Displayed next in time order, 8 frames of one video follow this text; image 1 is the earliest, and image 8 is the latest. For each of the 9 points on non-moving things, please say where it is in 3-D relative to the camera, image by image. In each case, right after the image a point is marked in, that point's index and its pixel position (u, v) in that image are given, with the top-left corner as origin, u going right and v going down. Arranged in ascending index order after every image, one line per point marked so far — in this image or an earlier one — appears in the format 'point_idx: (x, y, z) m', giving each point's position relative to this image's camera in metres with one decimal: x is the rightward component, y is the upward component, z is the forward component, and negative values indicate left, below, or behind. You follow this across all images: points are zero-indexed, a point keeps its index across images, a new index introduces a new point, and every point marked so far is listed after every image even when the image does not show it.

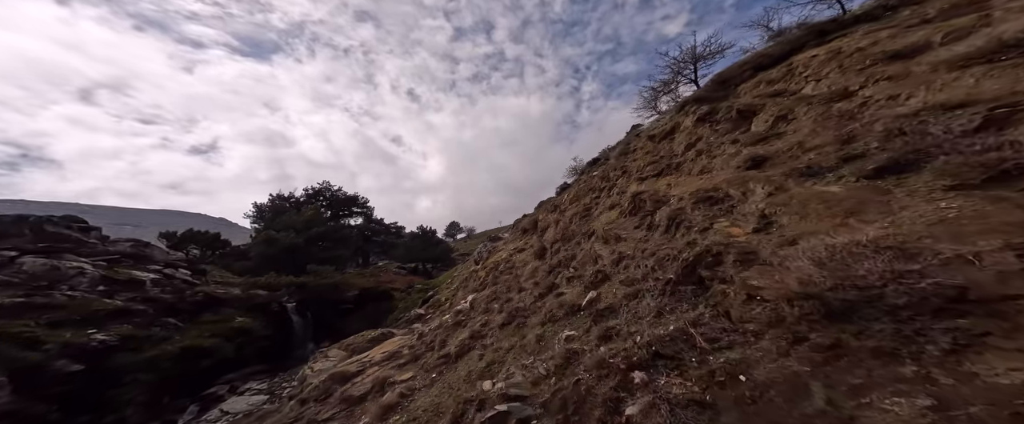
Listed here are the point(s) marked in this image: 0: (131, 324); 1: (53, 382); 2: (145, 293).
0: (-18.6, -5.1, +17.7) m
1: (-17.4, -6.3, +13.4) m
2: (-20.9, -4.1, +20.6) m
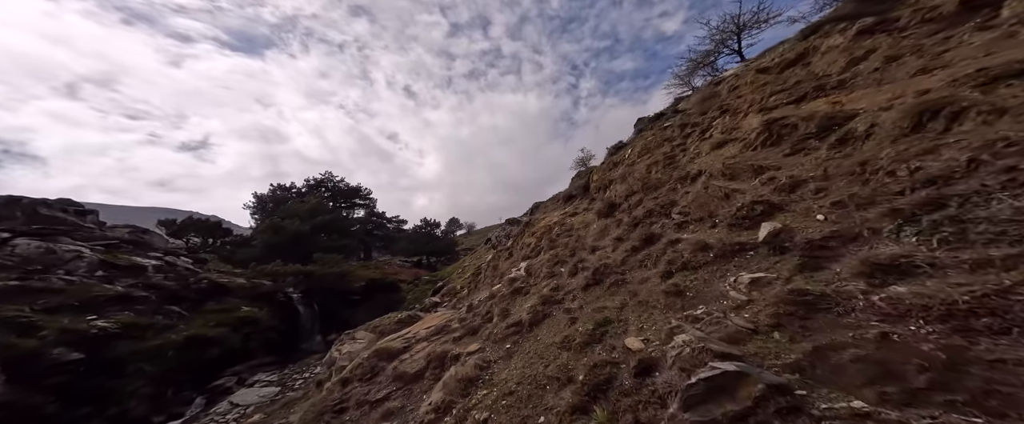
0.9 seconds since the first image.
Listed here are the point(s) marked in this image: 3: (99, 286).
0: (-18.3, -4.6, +17.3) m
1: (-17.1, -5.9, +13.1) m
2: (-20.6, -3.5, +20.2) m
3: (-20.5, -3.5, +17.9) m
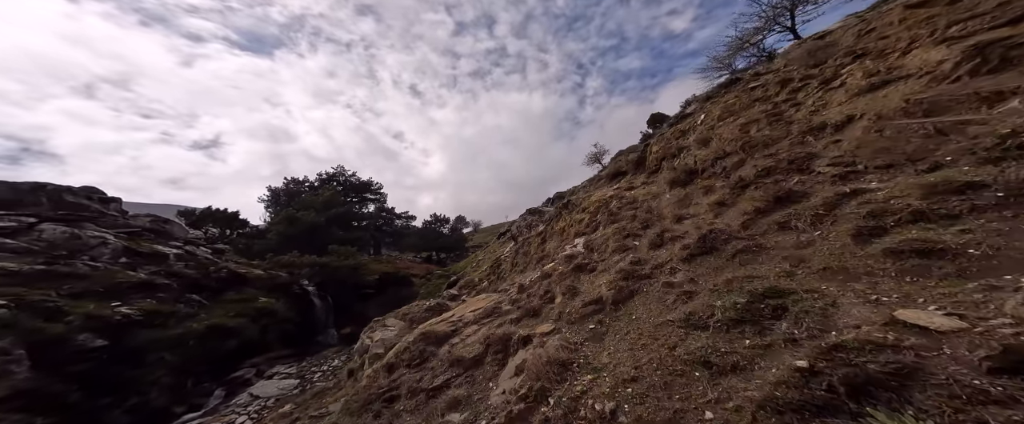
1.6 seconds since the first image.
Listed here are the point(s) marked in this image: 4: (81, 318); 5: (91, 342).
0: (-17.6, -4.2, +17.6) m
1: (-16.5, -5.5, +13.3) m
2: (-19.8, -3.1, +20.5) m
3: (-19.7, -3.0, +18.2) m
4: (-17.2, -4.2, +14.3) m
5: (-16.3, -5.0, +13.8) m
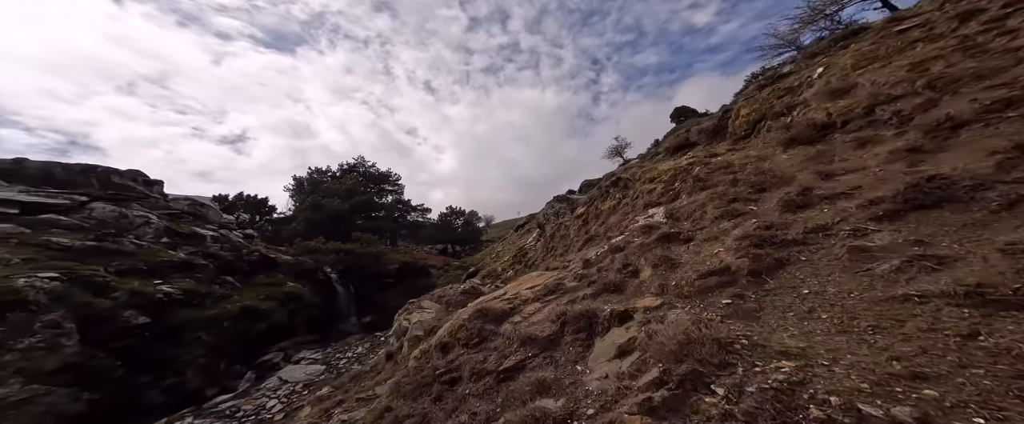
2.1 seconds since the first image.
0: (-16.4, -3.4, +18.1) m
1: (-15.5, -4.9, +13.8) m
2: (-18.5, -2.2, +21.2) m
3: (-18.5, -2.2, +18.8) m
4: (-16.2, -3.5, +14.8) m
5: (-15.4, -4.4, +14.3) m
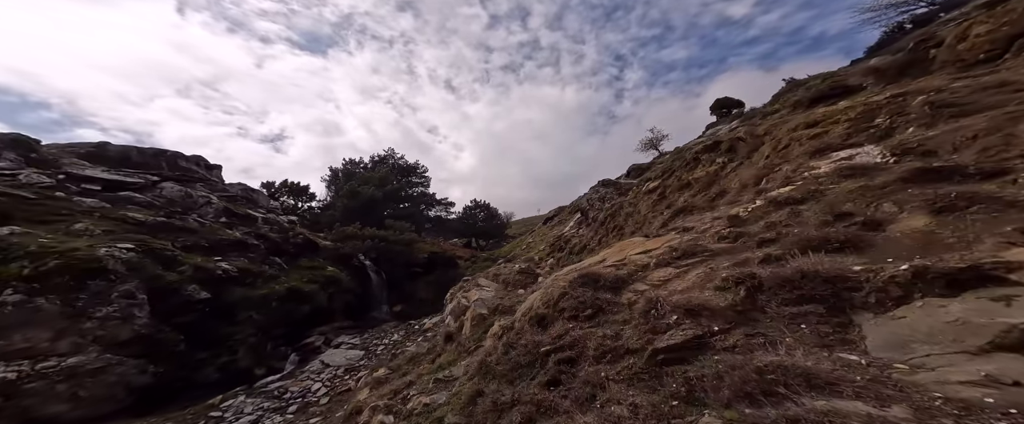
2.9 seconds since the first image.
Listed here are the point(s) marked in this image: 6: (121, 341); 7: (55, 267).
0: (-14.4, -2.7, +18.8) m
1: (-13.8, -4.2, +14.4) m
2: (-16.3, -1.4, +21.9) m
3: (-16.4, -1.4, +19.6) m
4: (-14.4, -2.8, +15.4) m
5: (-13.6, -3.7, +14.9) m
6: (-18.5, -6.1, +16.4) m
7: (-21.5, -2.4, +16.5) m
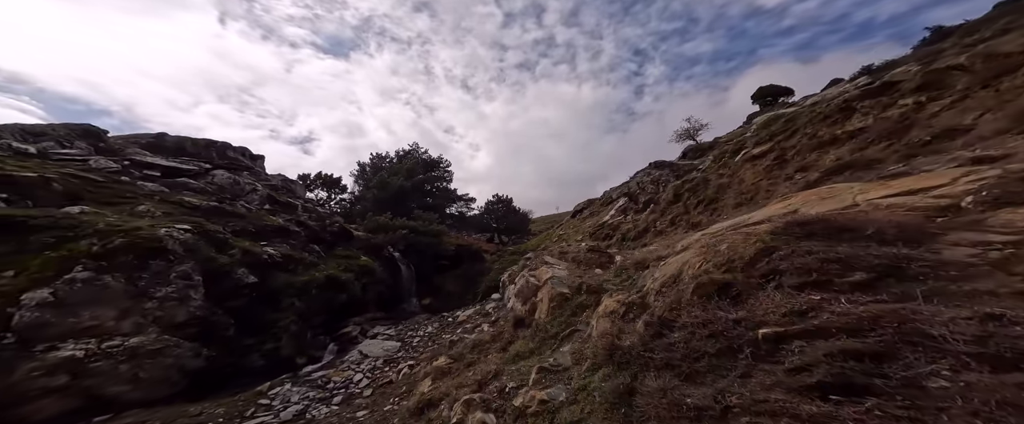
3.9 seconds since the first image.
0: (-12.0, -2.0, +18.7) m
1: (-11.7, -3.5, +14.4) m
2: (-13.7, -0.7, +22.0) m
3: (-14.0, -0.7, +19.7) m
4: (-12.3, -2.1, +15.4) m
5: (-11.5, -3.0, +14.8) m
6: (-16.3, -5.4, +16.7) m
7: (-19.2, -1.7, +17.0) m
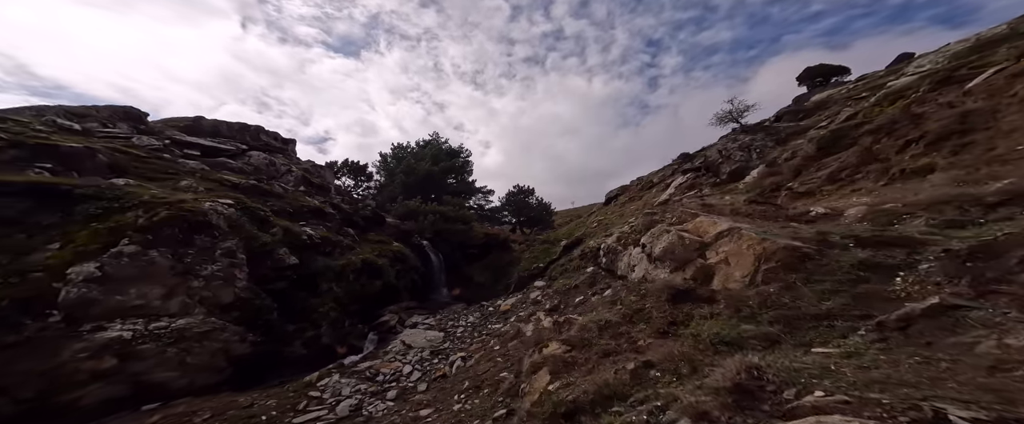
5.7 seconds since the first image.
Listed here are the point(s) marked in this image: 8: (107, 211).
0: (-8.7, -0.7, +17.3) m
1: (-8.7, -2.3, +12.9) m
2: (-10.1, +0.7, +20.6) m
3: (-10.6, +0.6, +18.3) m
4: (-9.1, -0.9, +14.0) m
5: (-8.4, -1.8, +13.4) m
6: (-13.1, -4.2, +15.5) m
7: (-16.0, -0.4, +15.9) m
8: (-18.4, 0.0, +15.9) m
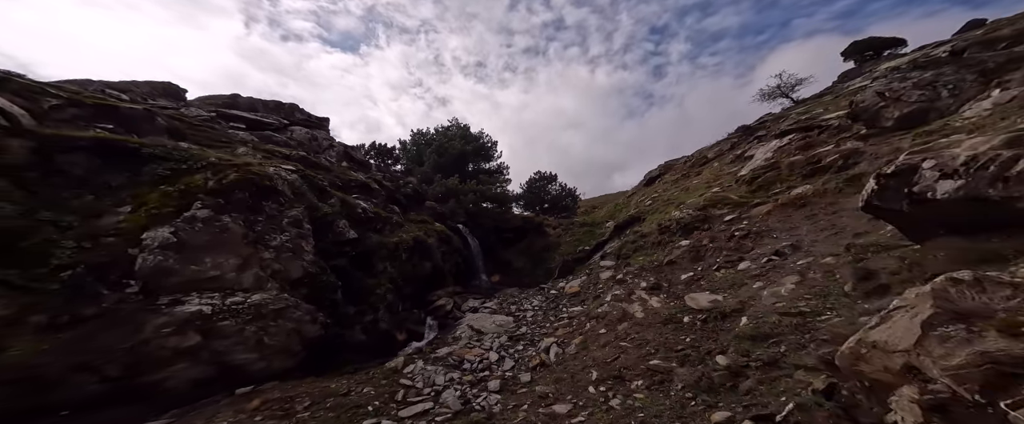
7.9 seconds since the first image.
0: (-3.2, +1.1, +14.4) m
1: (-3.3, -0.6, +10.1) m
2: (-4.6, +2.6, +17.7) m
3: (-5.1, +2.5, +15.4) m
4: (-3.8, +0.8, +11.1) m
5: (-3.1, -0.1, +10.5) m
6: (-7.6, -2.4, +12.9) m
7: (-10.6, +1.3, +13.3) m
8: (-12.9, +1.7, +13.4) m
